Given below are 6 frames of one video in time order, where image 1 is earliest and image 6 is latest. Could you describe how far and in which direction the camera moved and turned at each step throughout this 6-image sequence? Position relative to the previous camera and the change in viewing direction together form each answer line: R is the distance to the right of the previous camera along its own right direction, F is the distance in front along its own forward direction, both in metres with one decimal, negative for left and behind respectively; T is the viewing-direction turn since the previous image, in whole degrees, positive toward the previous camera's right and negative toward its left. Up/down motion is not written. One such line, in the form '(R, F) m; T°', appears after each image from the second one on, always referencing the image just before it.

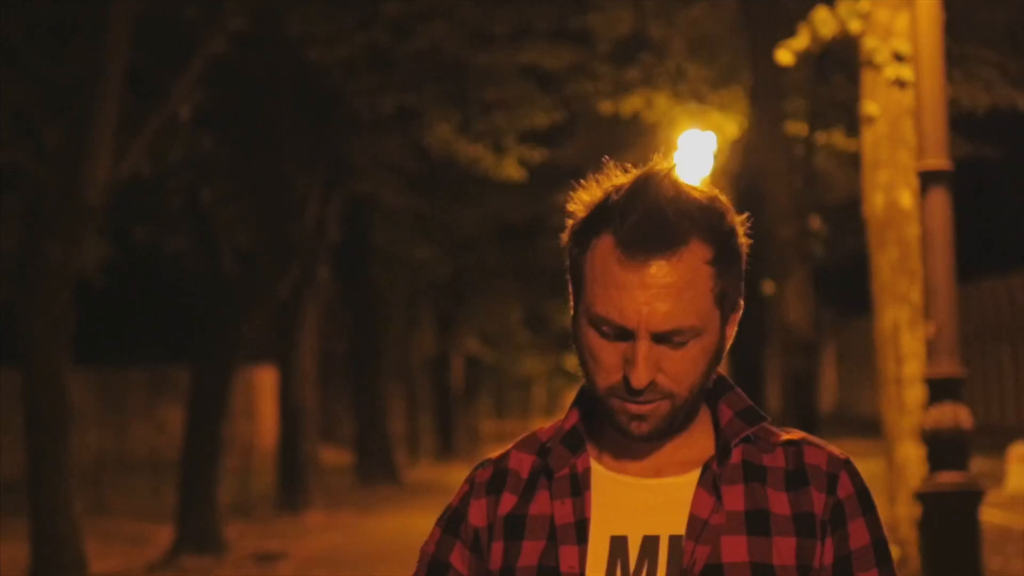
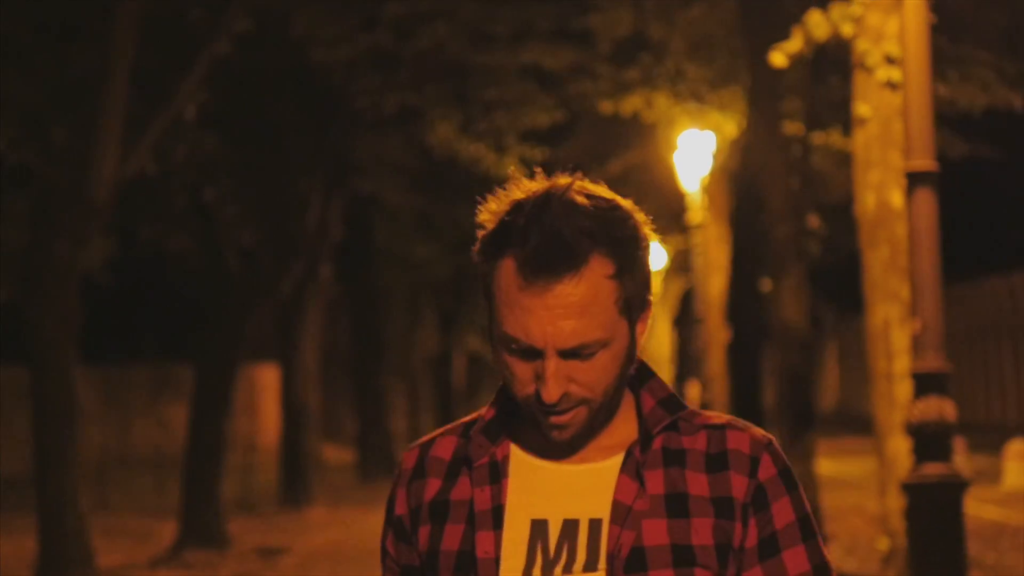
(0.0, -0.2) m; 0°
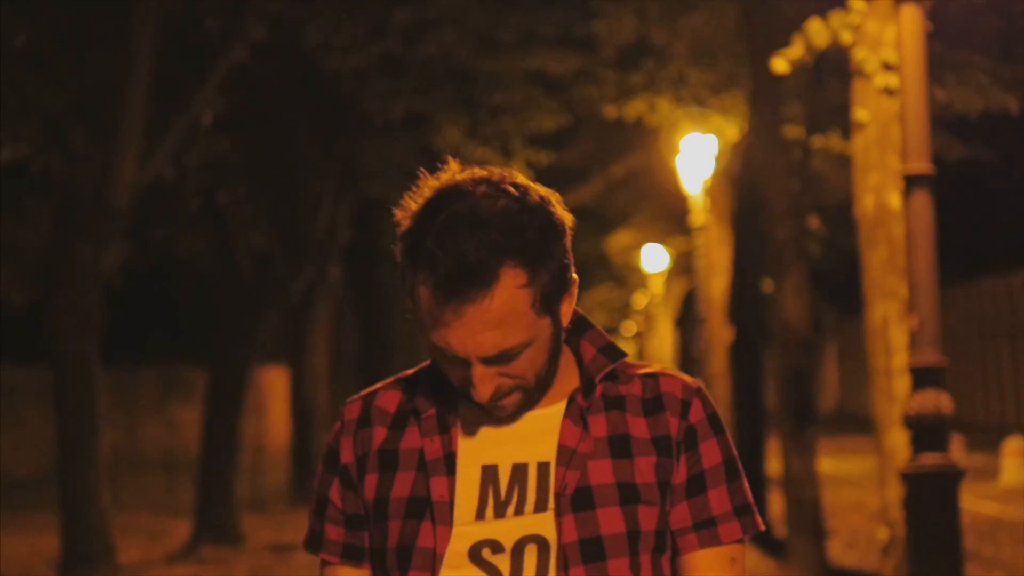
(-0.1, -0.3) m; 0°
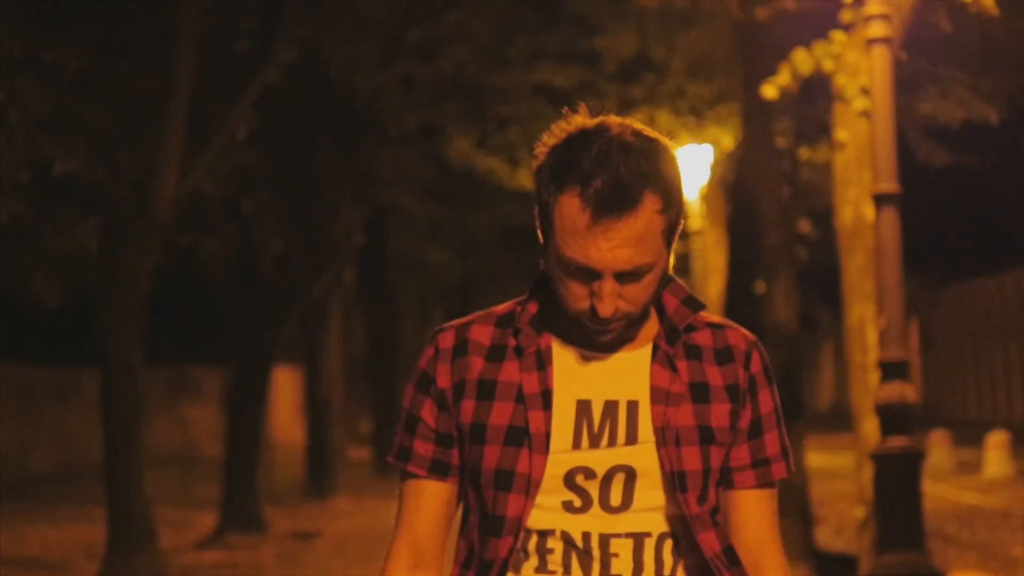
(-0.1, -1.1) m; 0°
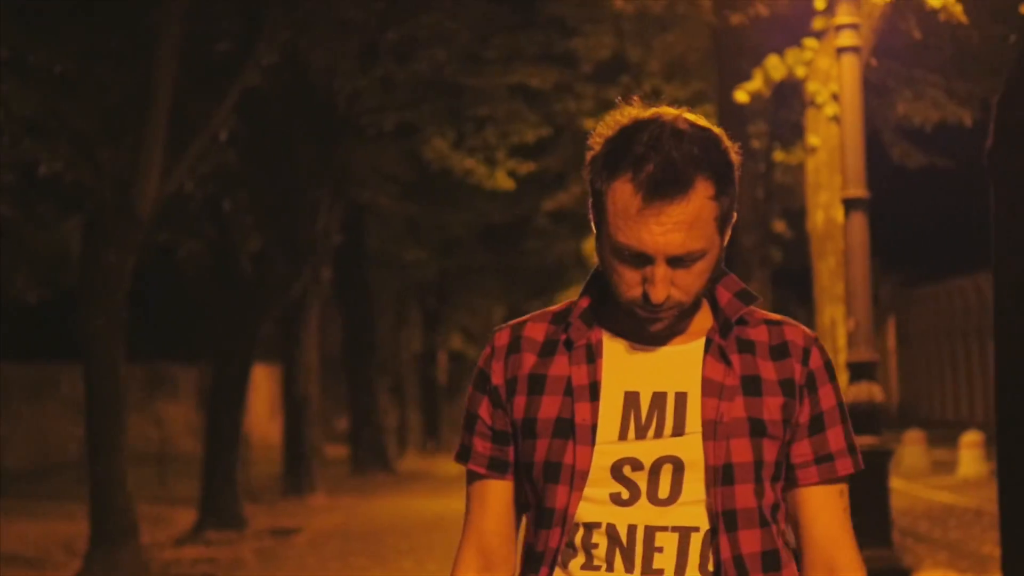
(0.0, -0.2) m; +1°
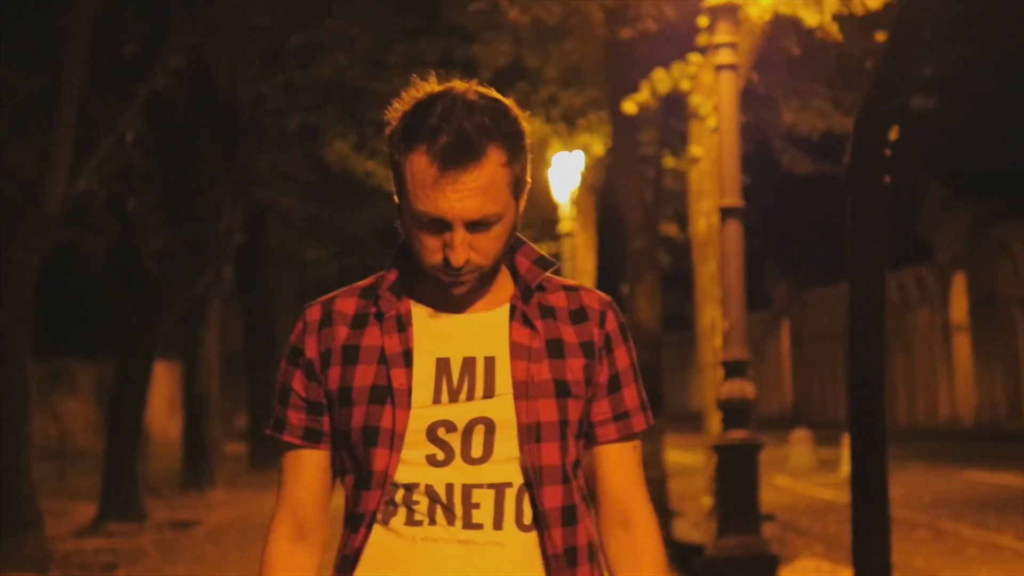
(0.0, -0.5) m; +4°
